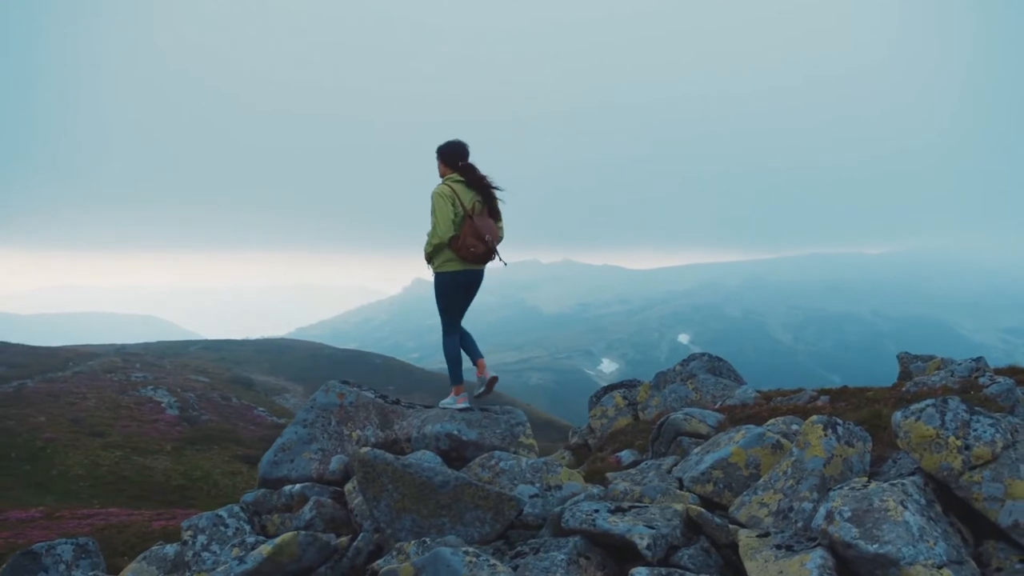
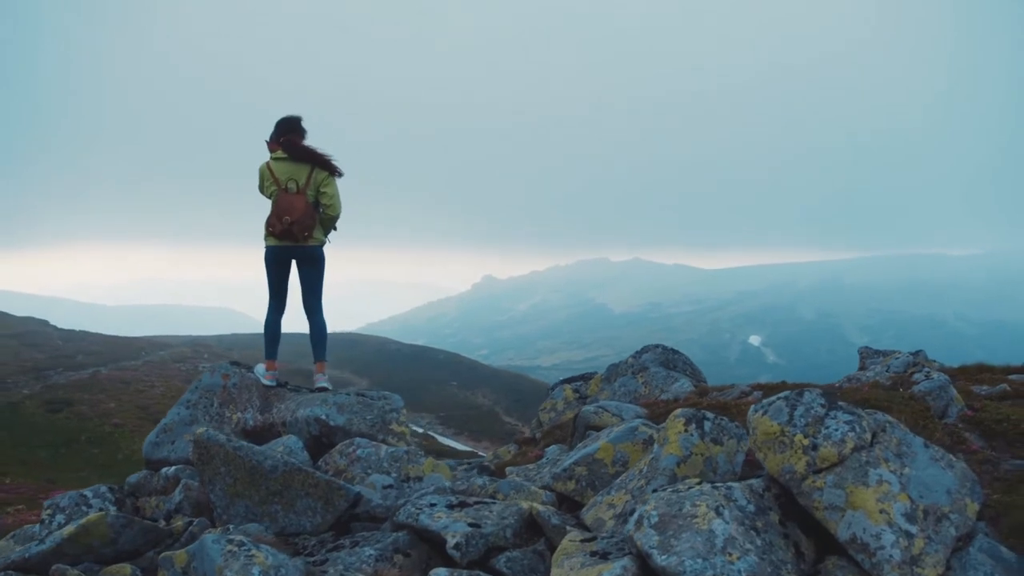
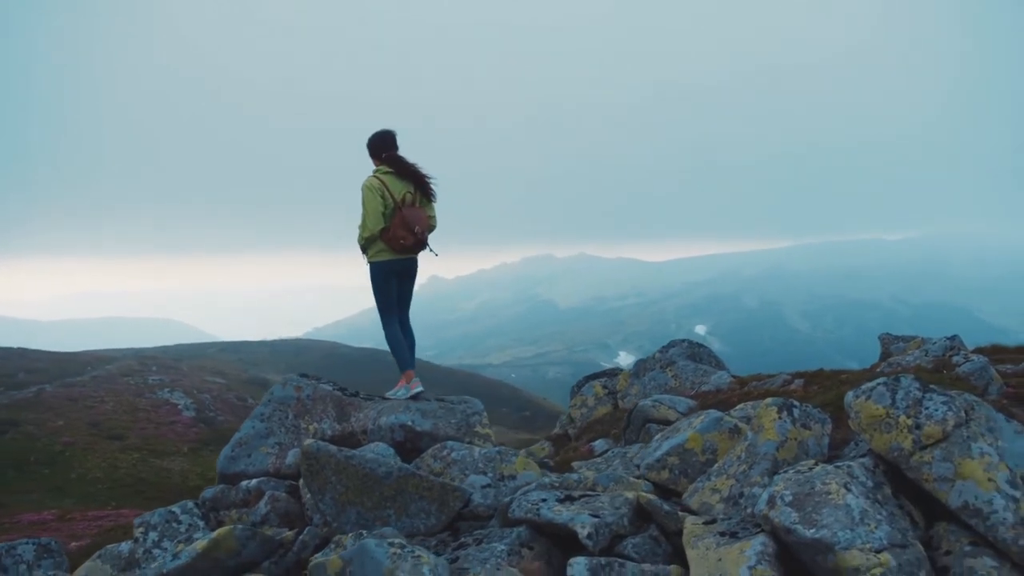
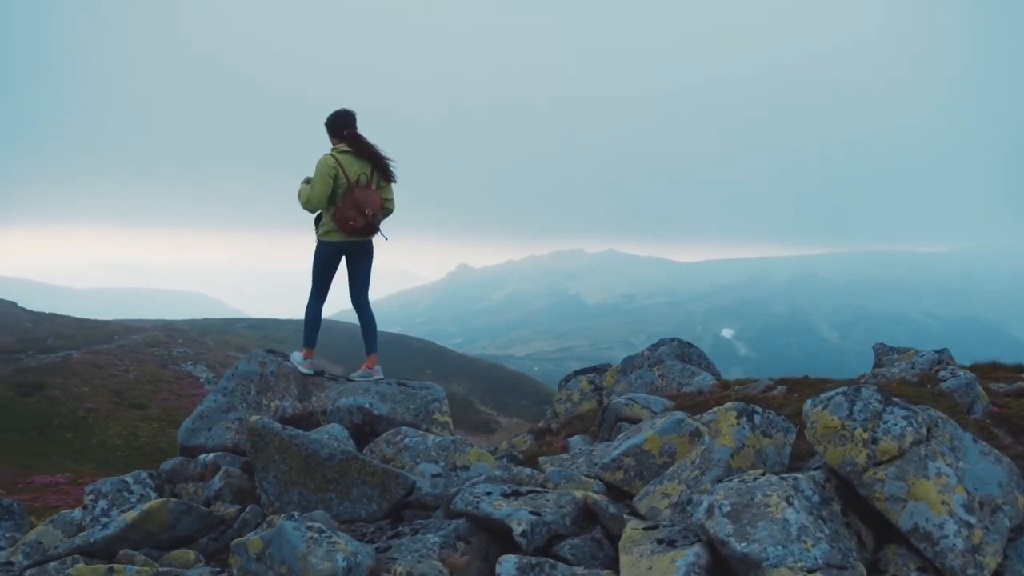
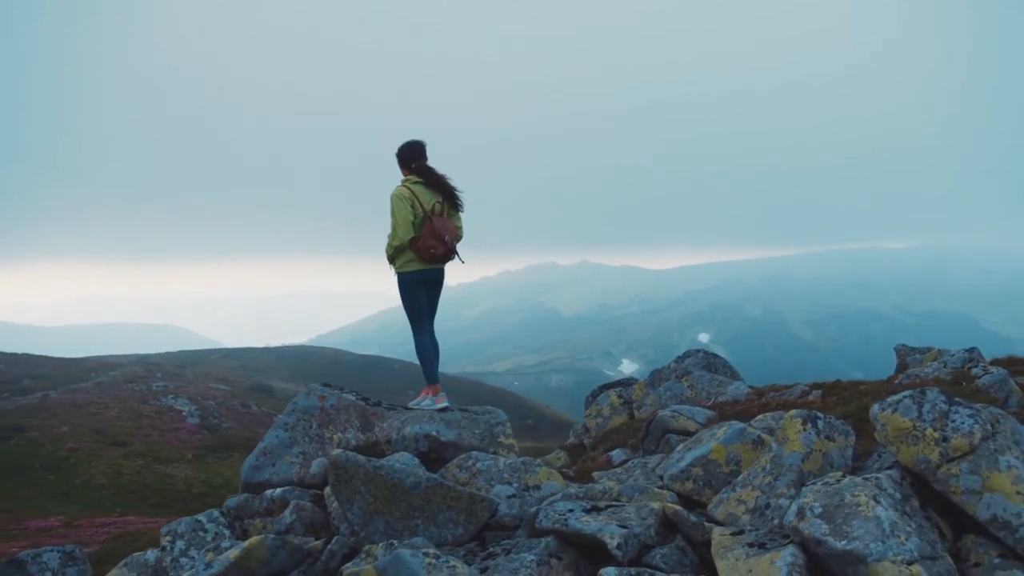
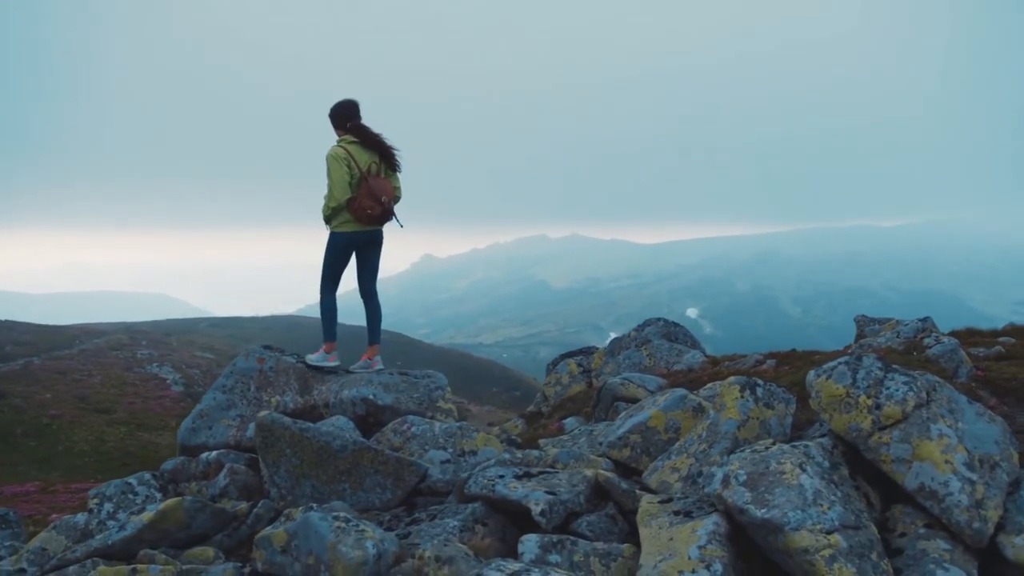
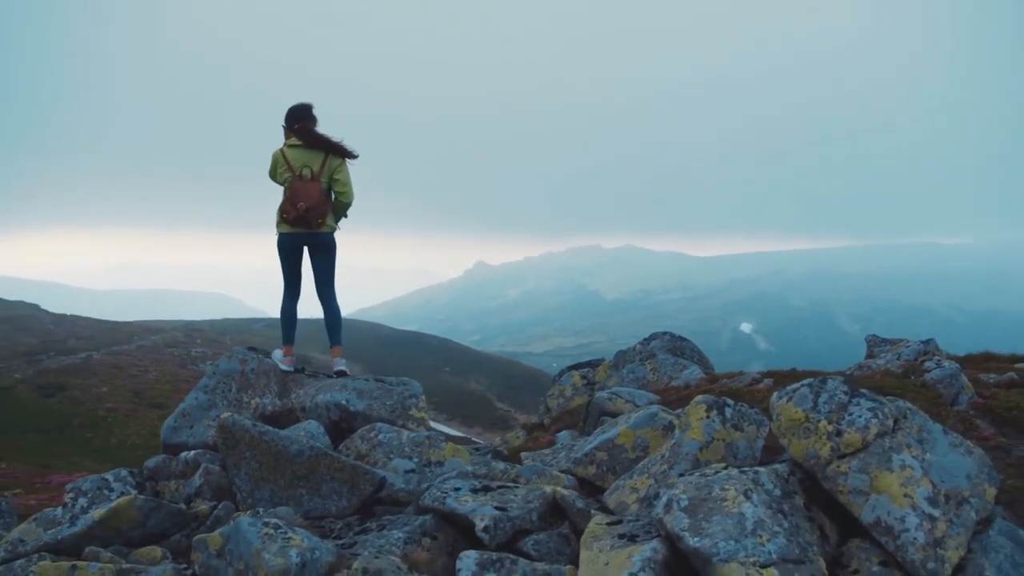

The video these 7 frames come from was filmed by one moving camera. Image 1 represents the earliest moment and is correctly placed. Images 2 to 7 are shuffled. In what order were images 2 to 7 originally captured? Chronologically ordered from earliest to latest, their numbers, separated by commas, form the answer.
5, 3, 6, 4, 7, 2
